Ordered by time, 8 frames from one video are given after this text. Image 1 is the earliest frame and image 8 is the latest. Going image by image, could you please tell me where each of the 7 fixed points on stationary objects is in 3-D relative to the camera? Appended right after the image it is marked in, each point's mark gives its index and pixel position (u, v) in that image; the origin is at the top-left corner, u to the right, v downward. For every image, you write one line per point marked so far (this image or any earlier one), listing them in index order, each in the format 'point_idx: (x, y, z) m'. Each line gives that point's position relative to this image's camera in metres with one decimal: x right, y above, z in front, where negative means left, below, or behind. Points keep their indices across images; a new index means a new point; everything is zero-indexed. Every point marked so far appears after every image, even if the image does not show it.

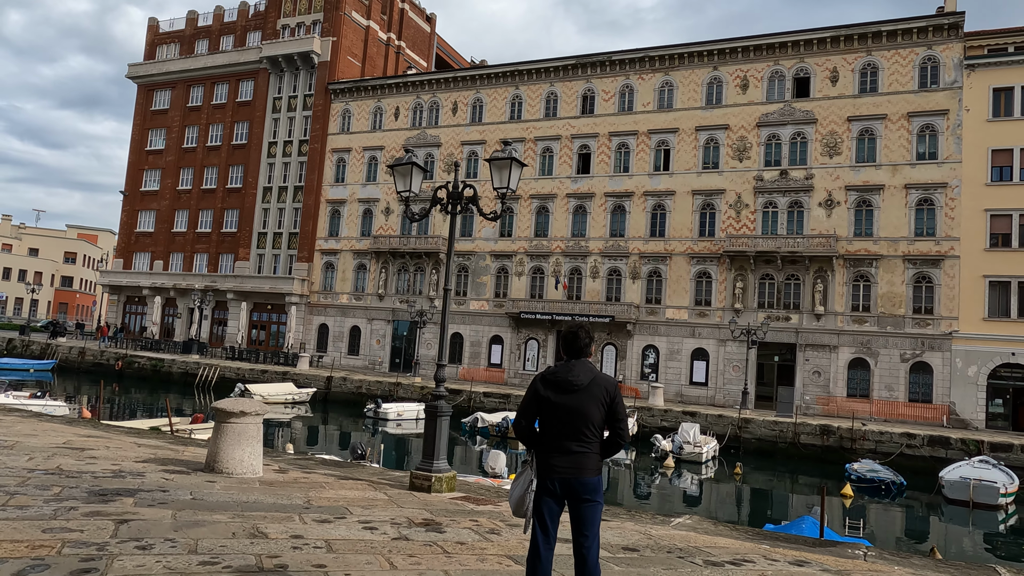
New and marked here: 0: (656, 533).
0: (+1.3, -2.2, +6.8) m
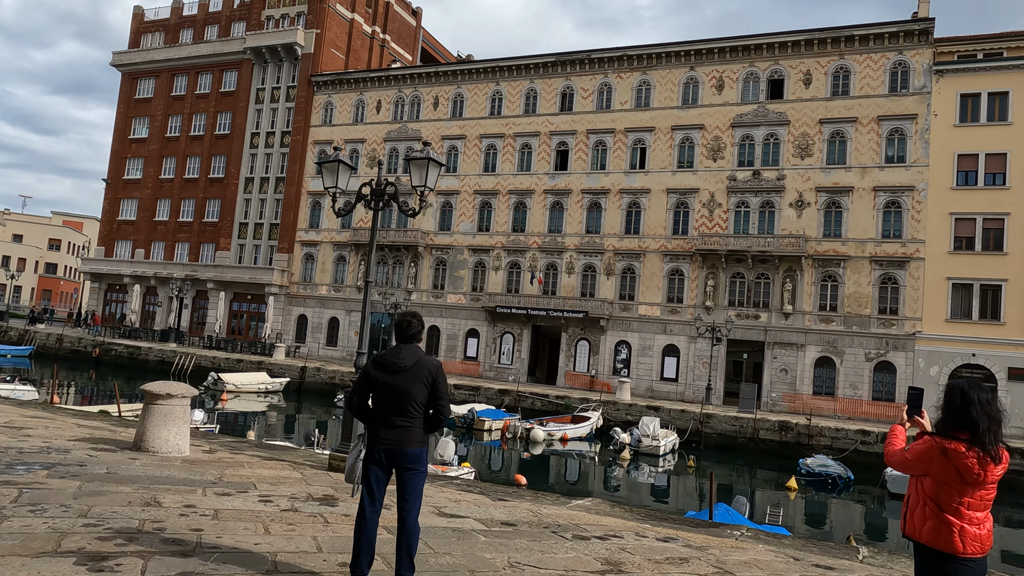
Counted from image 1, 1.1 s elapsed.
0: (+0.3, -2.1, +7.3) m
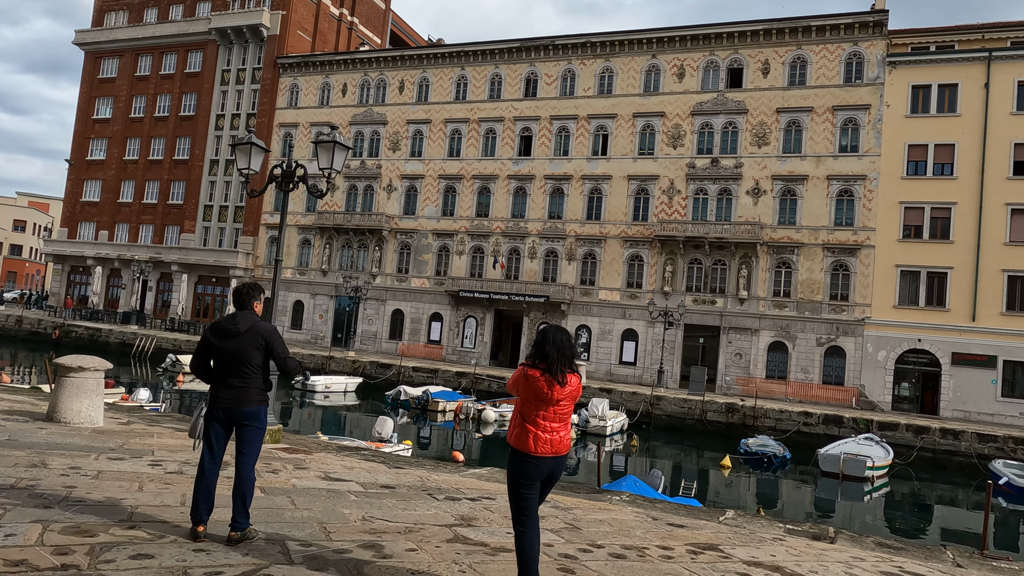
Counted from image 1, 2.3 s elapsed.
0: (-0.8, -1.9, +7.7) m
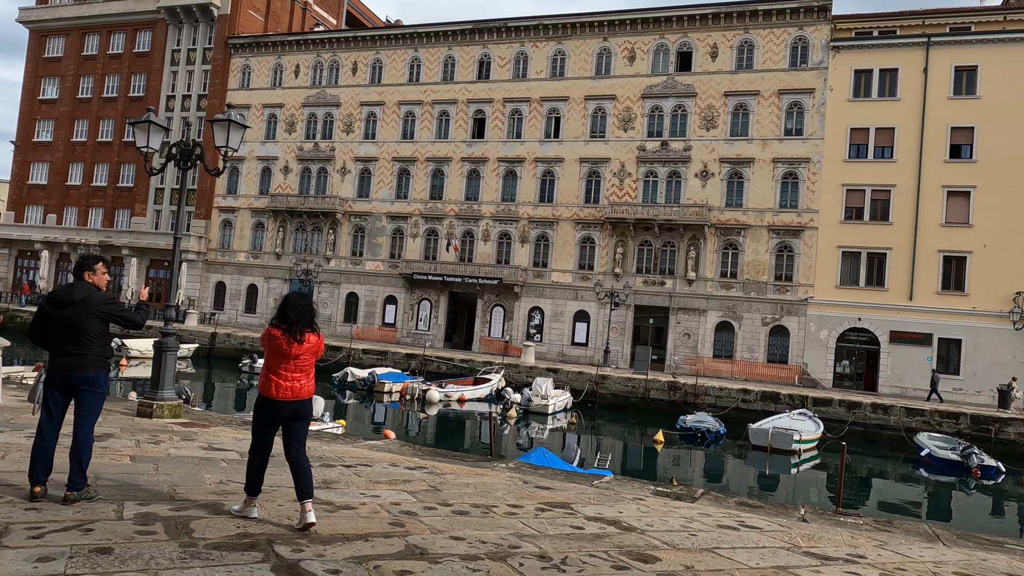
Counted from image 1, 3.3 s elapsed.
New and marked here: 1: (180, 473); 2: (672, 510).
0: (-2.0, -1.7, +7.9) m
1: (-2.5, -1.4, +5.8) m
2: (+1.3, -1.9, +6.4) m
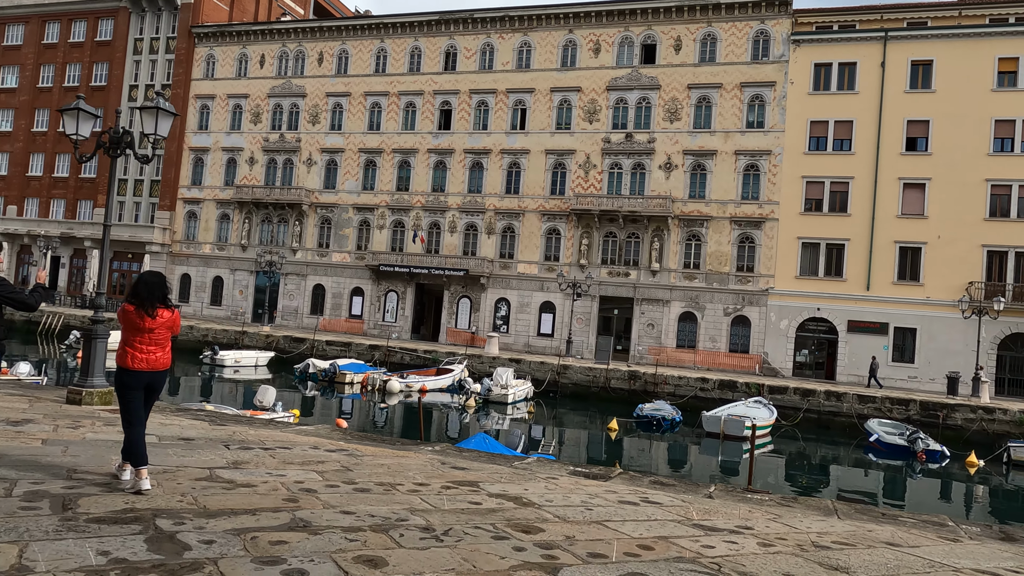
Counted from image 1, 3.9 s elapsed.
0: (-2.8, -1.5, +8.0) m
1: (-3.3, -1.3, +5.9) m
2: (+0.6, -1.7, +6.6) m
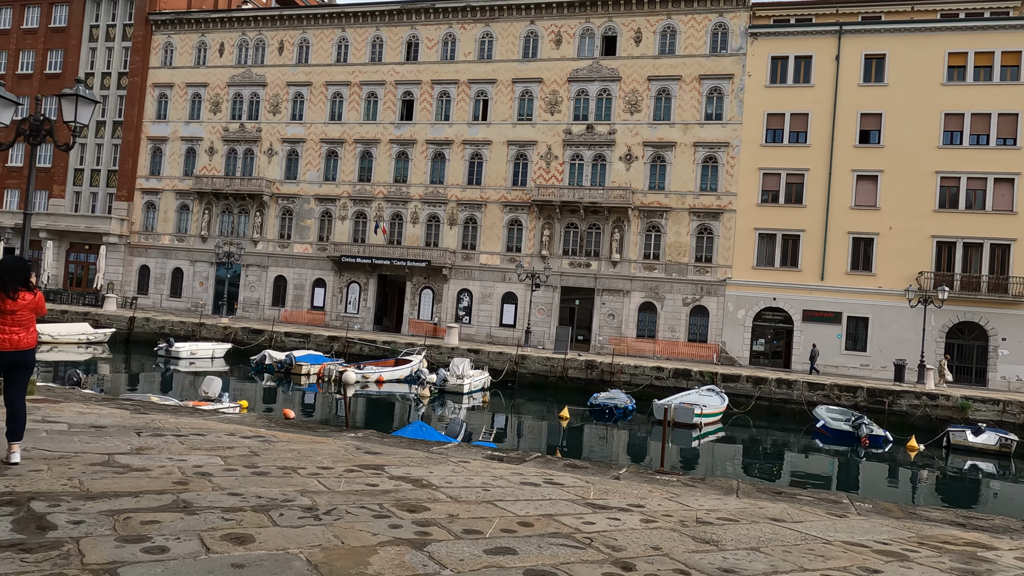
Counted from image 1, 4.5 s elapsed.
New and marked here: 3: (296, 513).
0: (-3.7, -1.4, +8.1) m
1: (-4.1, -1.2, +5.9) m
2: (-0.2, -1.6, +6.7) m
3: (-1.3, -1.4, +4.6) m
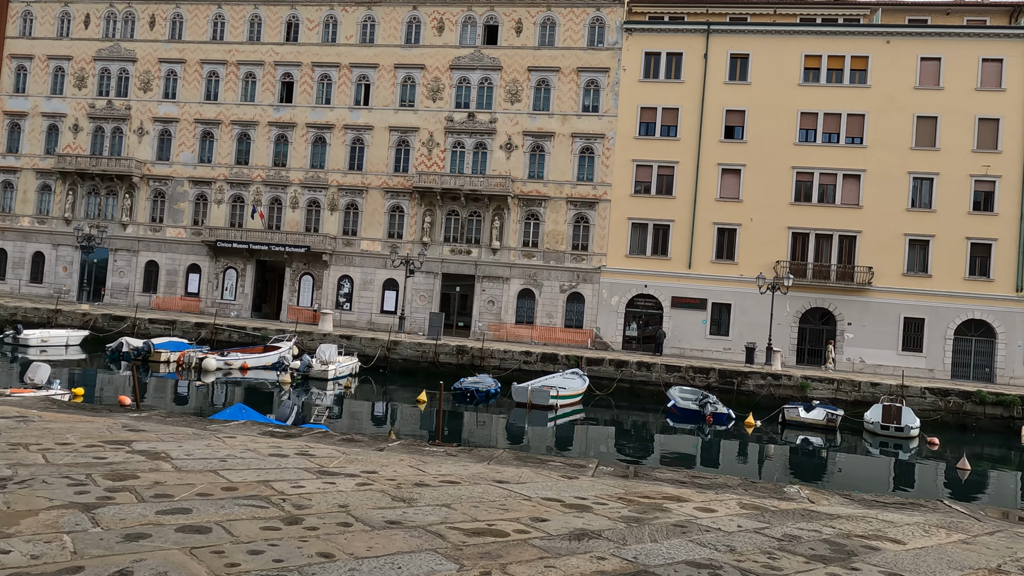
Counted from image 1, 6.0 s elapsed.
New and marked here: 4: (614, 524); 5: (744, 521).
0: (-6.0, -1.2, +7.8) m
1: (-6.1, -1.0, +5.6) m
2: (-2.4, -1.4, +6.9) m
3: (-3.2, -1.2, +4.7) m
4: (+0.7, -1.6, +5.1) m
5: (+1.7, -1.7, +5.6) m
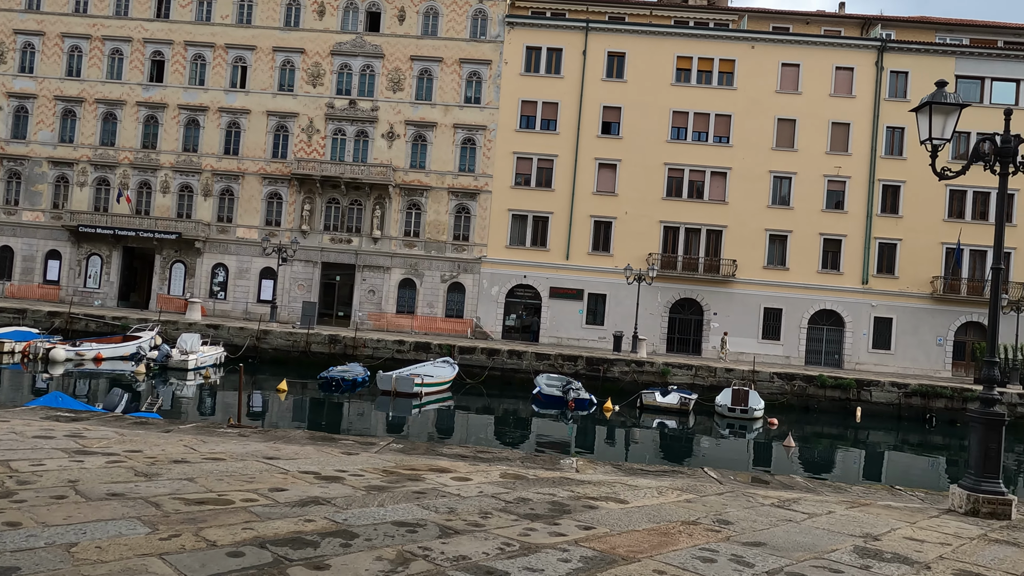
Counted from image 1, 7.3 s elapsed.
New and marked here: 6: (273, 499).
0: (-8.1, -1.0, +7.2) m
1: (-8.0, -0.8, +5.0) m
2: (-4.5, -1.2, +6.7) m
3: (-5.0, -1.0, +4.4) m
4: (-1.1, -1.5, +5.4) m
5: (-0.2, -1.6, +5.9) m
6: (-1.6, -1.4, +5.0) m
